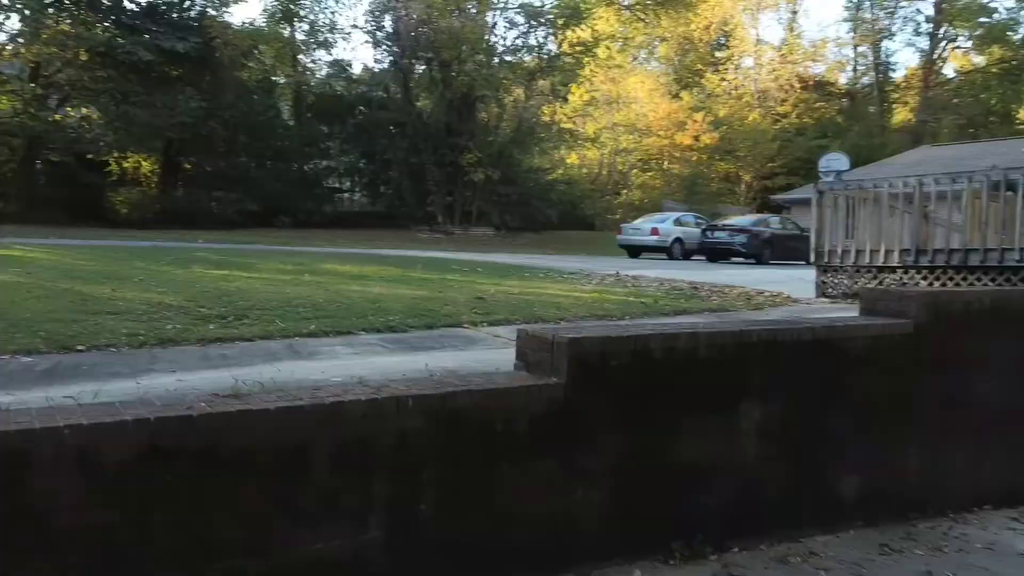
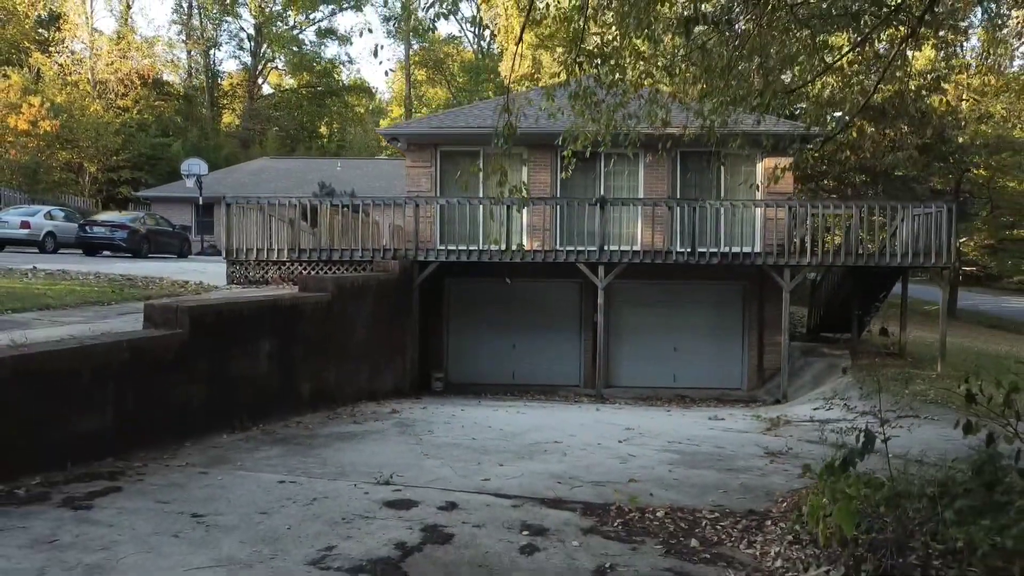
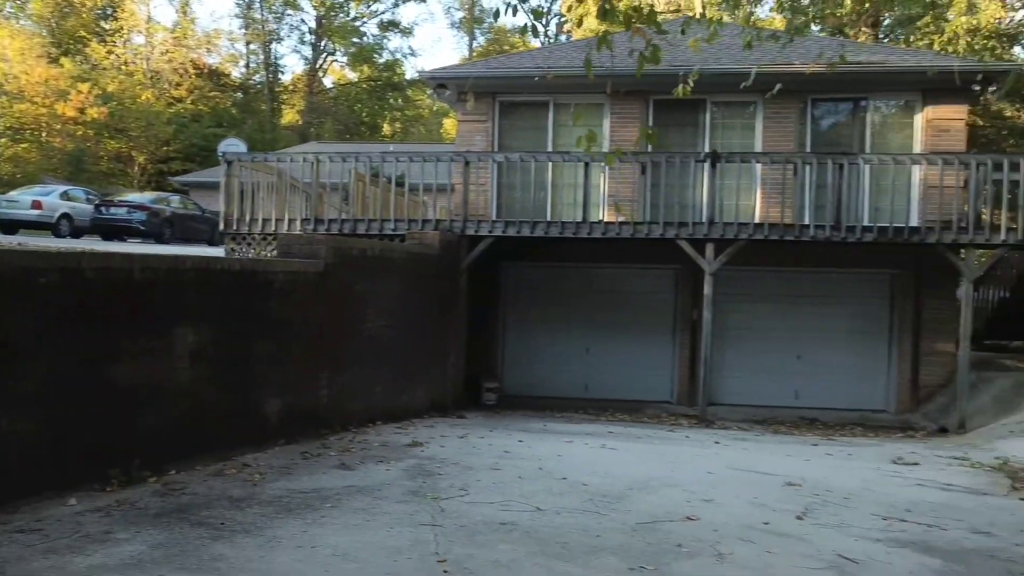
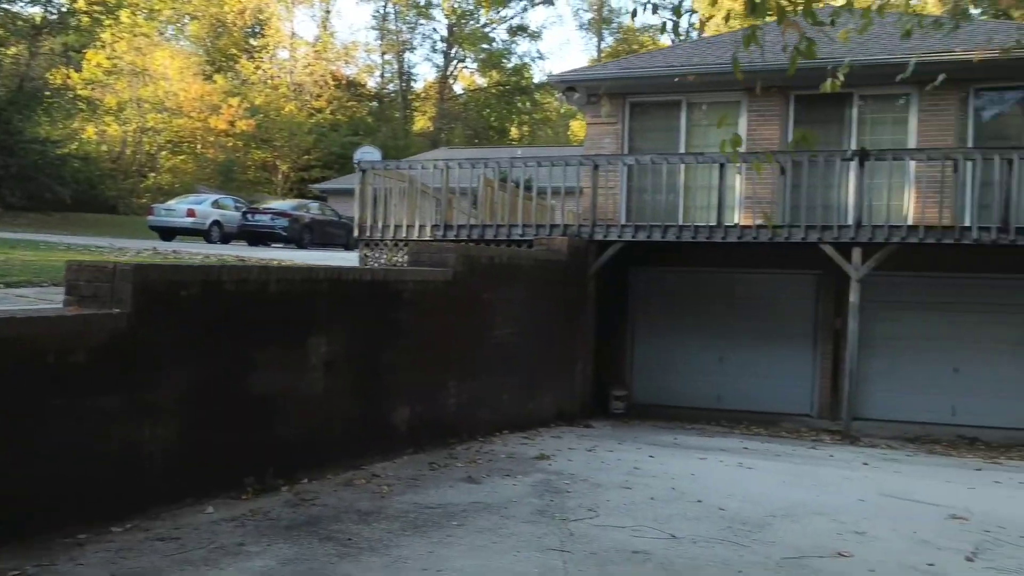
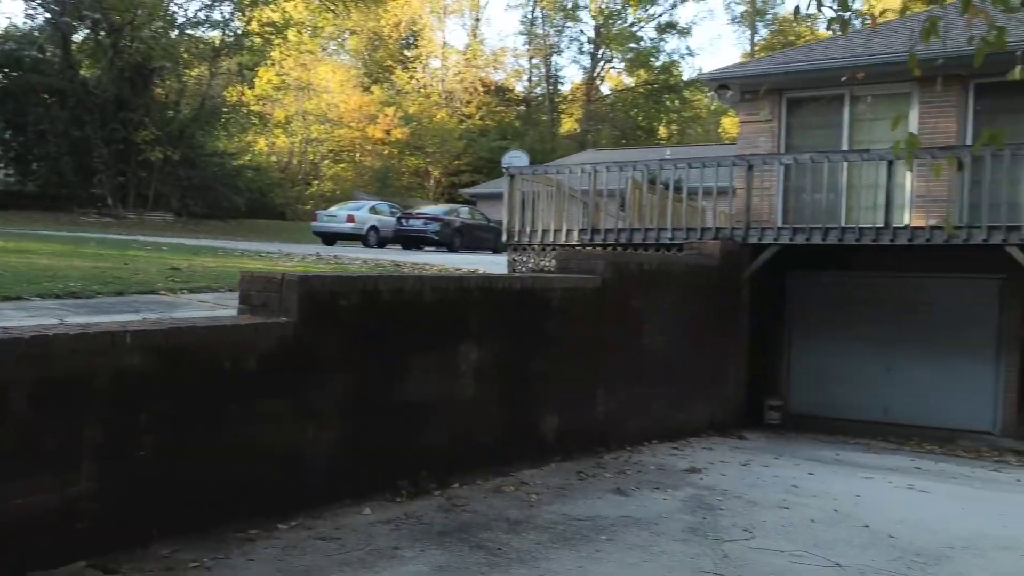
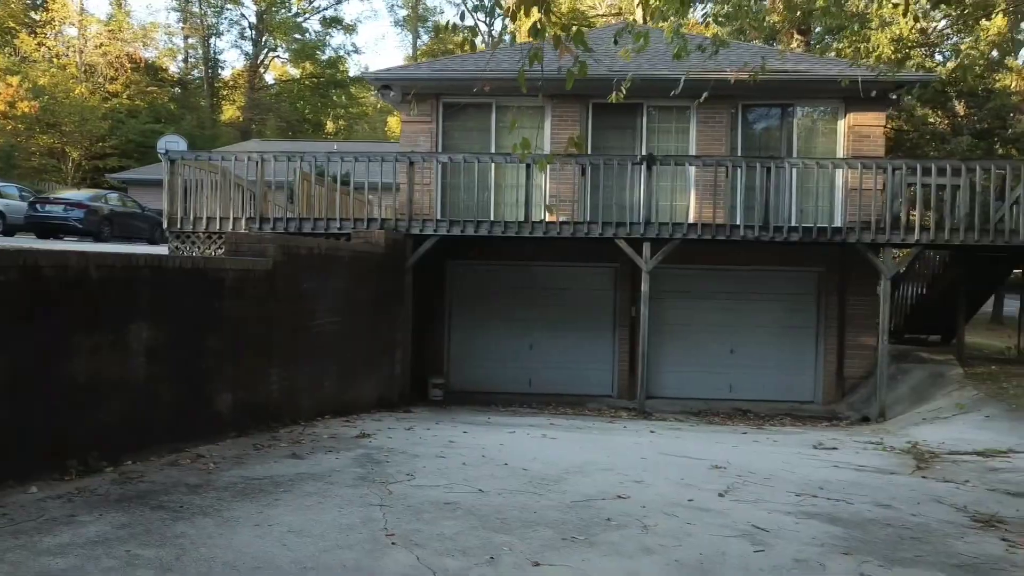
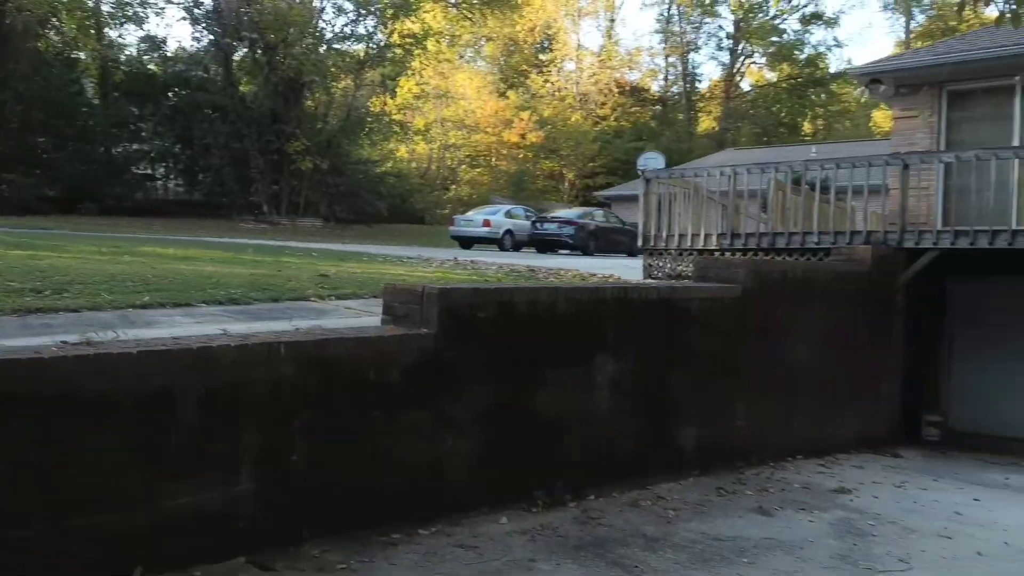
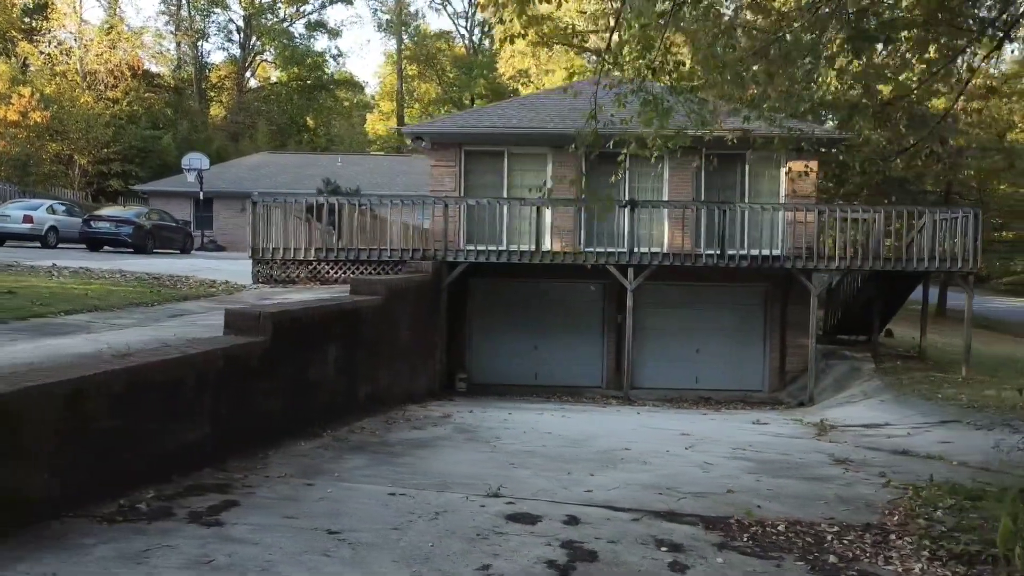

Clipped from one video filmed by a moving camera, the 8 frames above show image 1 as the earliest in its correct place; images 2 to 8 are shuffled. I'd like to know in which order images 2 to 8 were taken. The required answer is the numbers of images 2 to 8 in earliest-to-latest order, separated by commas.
7, 5, 4, 3, 6, 2, 8
